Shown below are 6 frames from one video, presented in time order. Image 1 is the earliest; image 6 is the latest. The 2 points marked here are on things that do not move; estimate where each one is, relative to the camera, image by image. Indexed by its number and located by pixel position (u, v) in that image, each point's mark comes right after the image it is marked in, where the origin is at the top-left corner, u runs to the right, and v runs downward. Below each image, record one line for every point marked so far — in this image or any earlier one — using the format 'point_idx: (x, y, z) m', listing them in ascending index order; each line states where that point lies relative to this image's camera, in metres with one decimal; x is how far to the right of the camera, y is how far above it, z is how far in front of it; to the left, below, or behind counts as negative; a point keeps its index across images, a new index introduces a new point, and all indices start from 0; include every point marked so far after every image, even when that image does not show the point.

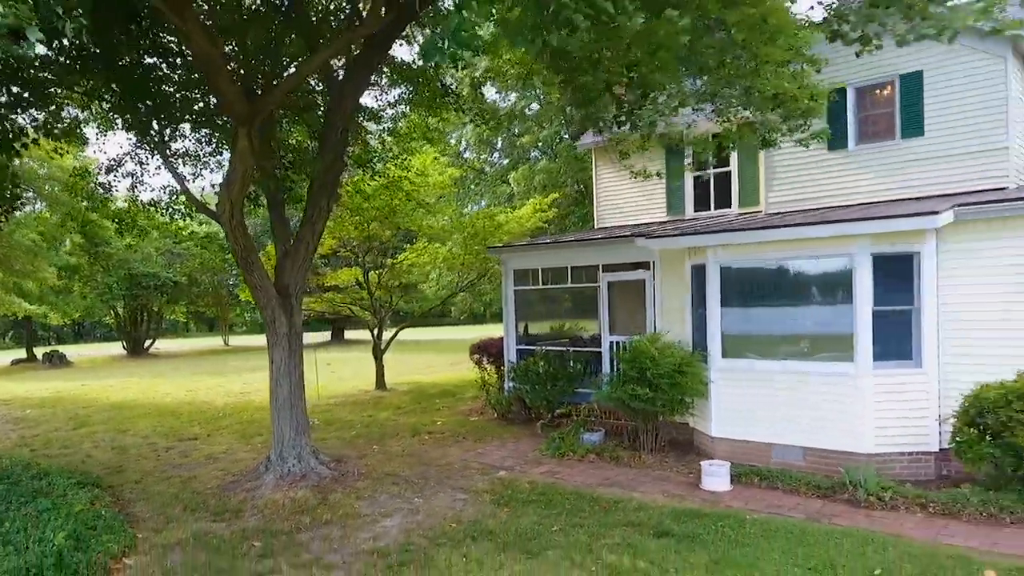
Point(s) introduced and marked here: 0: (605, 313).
0: (+1.8, -0.5, +10.9) m
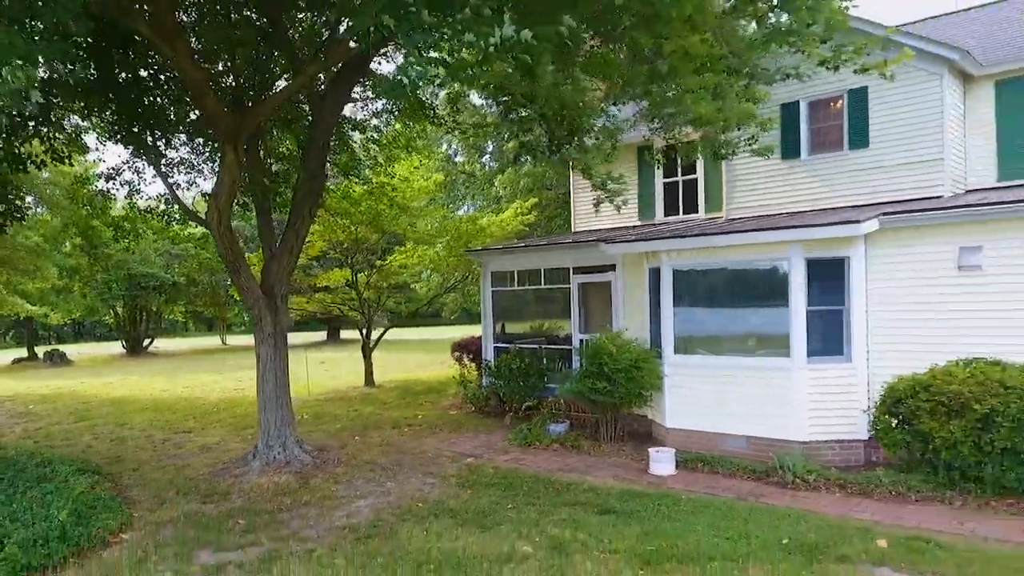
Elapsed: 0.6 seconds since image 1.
0: (+1.3, -0.5, +11.6) m
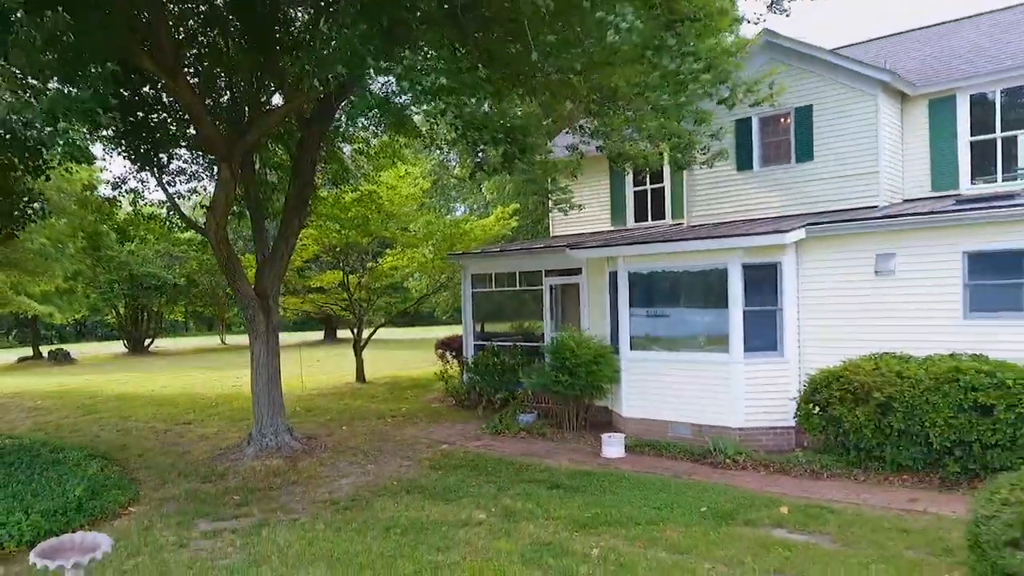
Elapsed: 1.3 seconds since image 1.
0: (+0.8, -0.5, +12.6) m
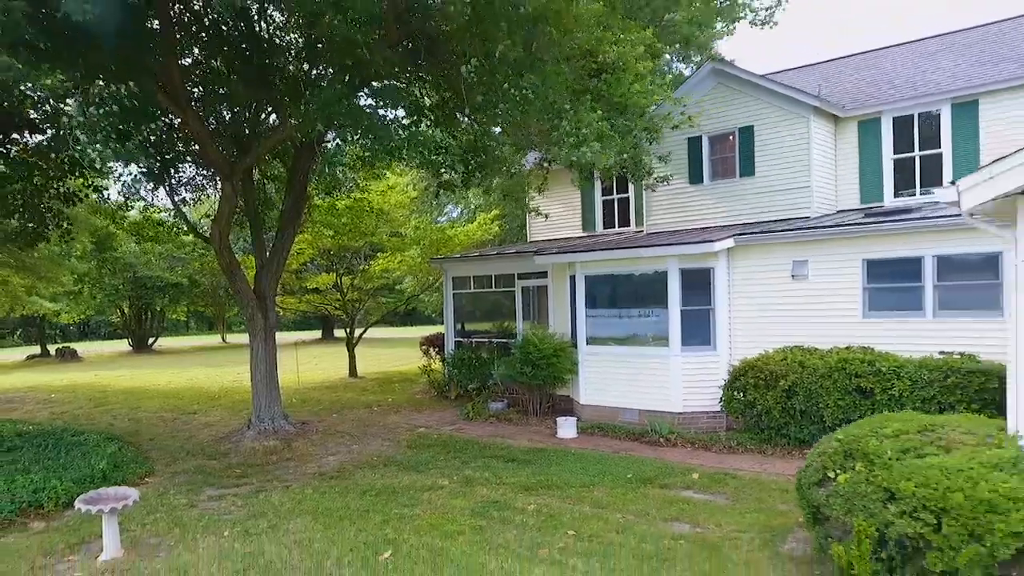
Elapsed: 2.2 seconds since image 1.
0: (+0.2, -0.6, +13.9) m
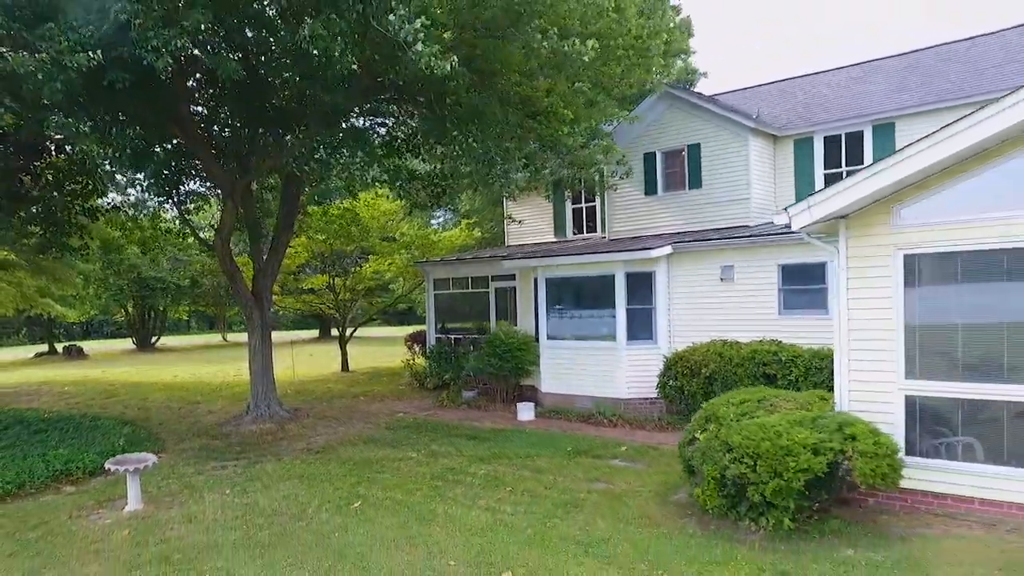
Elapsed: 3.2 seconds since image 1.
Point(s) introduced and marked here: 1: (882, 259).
0: (-0.5, -0.6, +15.4) m
1: (+4.0, +0.3, +6.3) m
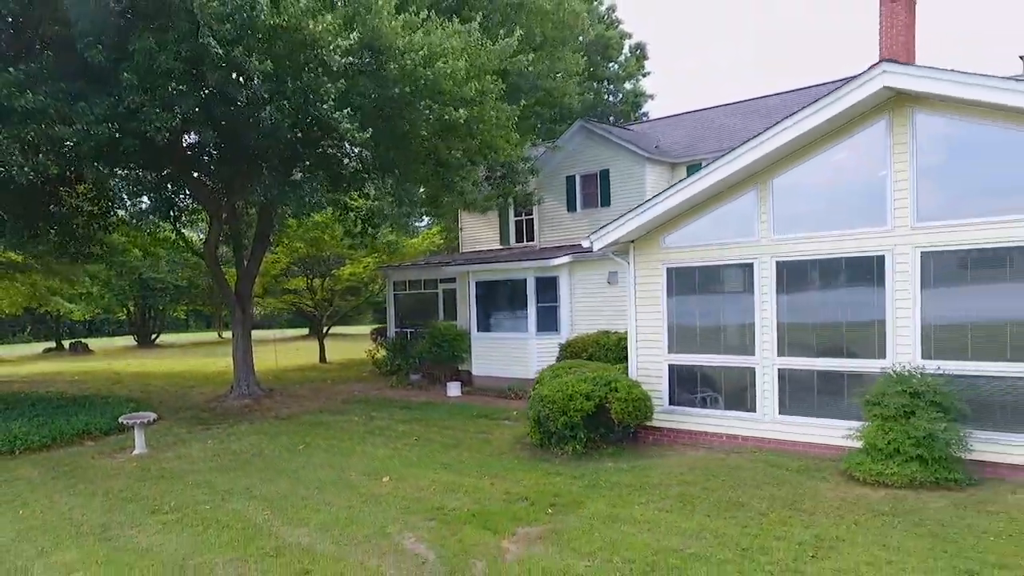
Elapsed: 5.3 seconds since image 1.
0: (-2.3, -0.7, +18.3) m
1: (+2.2, +0.3, +9.2) m
